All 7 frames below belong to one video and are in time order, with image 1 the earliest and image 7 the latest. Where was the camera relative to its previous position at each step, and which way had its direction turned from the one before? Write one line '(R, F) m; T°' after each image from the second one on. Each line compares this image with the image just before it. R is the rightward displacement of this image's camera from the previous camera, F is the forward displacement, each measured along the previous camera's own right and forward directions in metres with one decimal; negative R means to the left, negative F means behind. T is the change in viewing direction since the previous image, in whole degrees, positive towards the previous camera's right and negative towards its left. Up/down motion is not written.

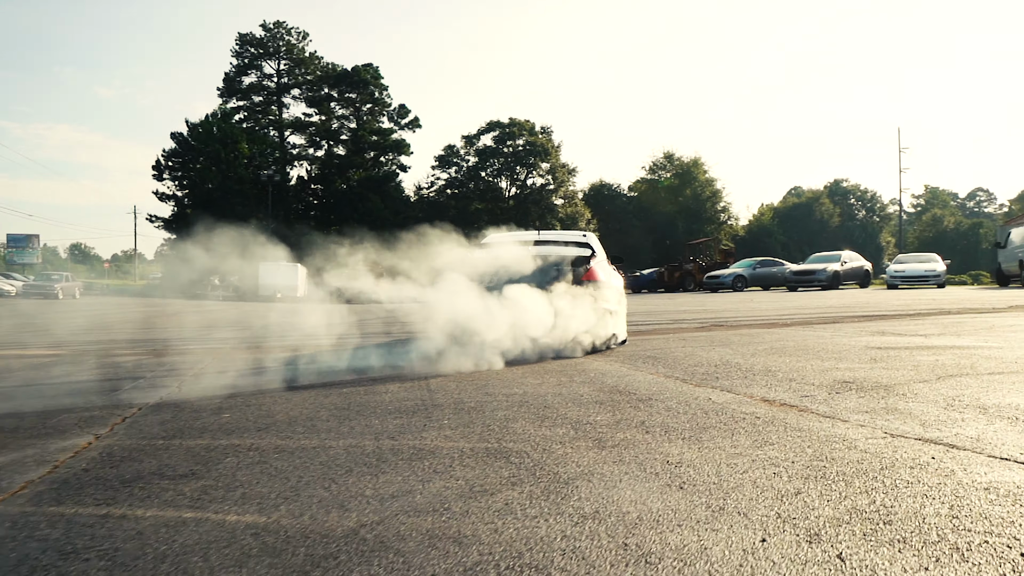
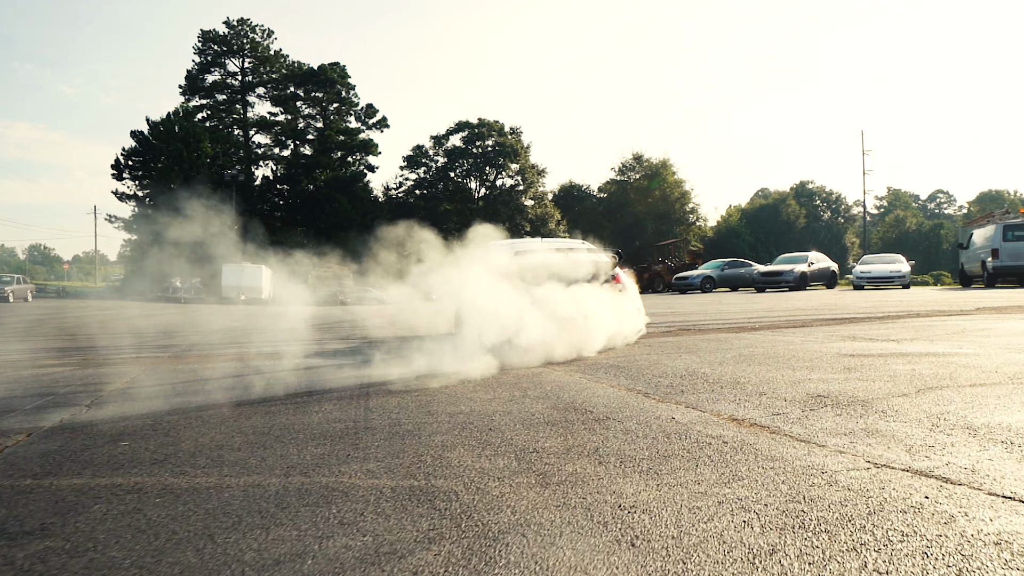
(+0.1, +0.4) m; +2°
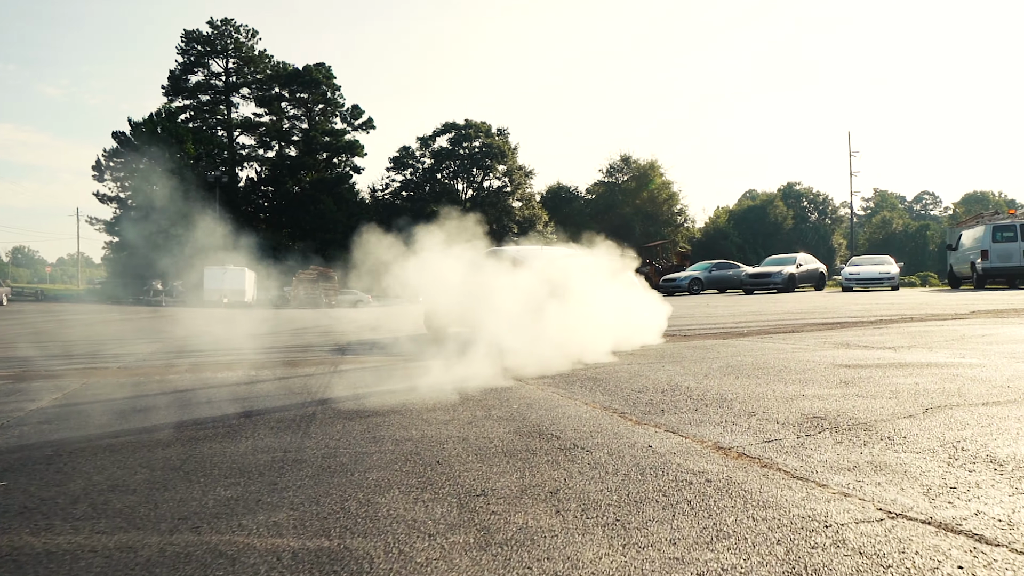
(+0.1, +0.4) m; +1°
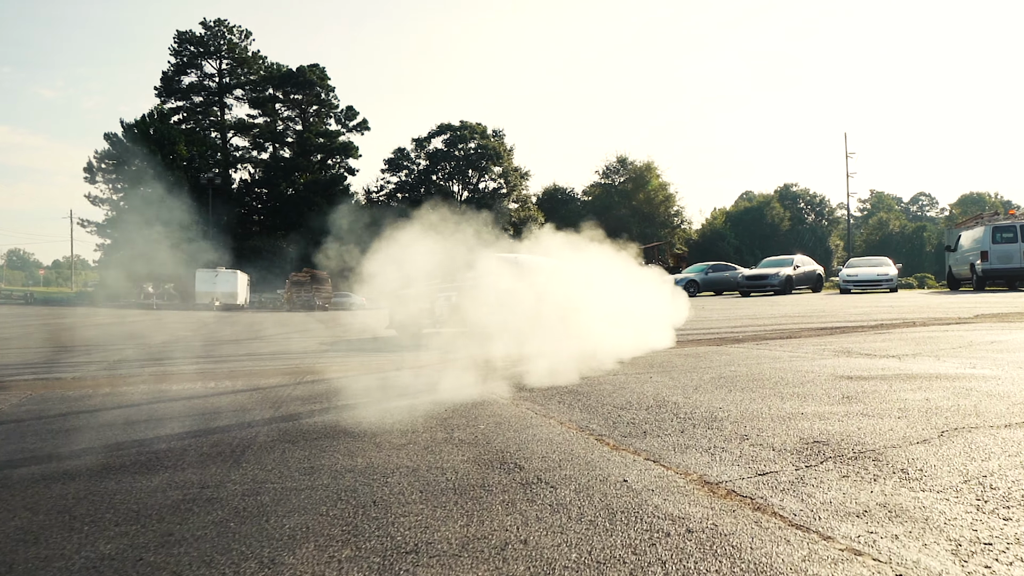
(+0.1, +0.4) m; 0°
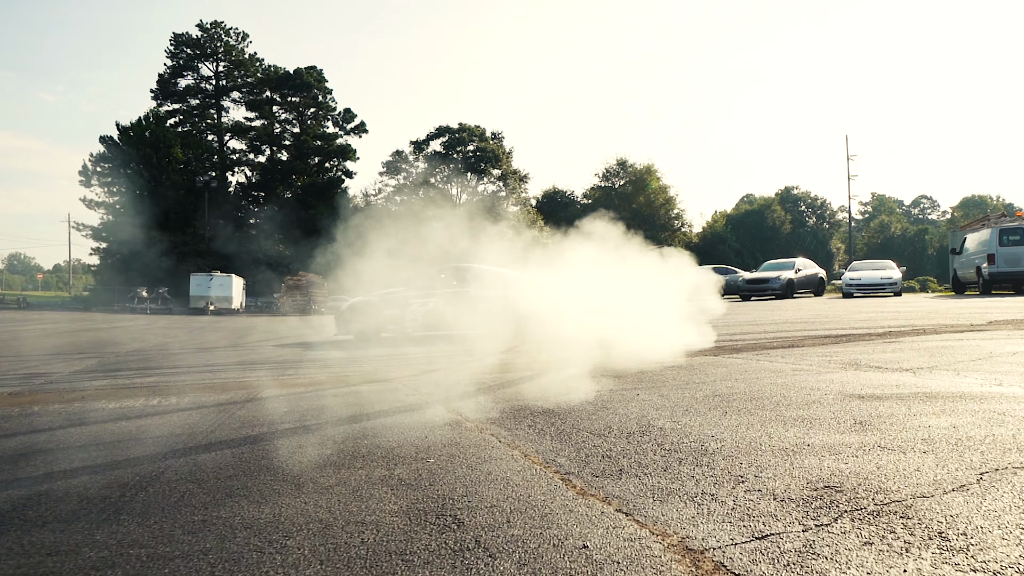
(+0.2, +0.5) m; 0°
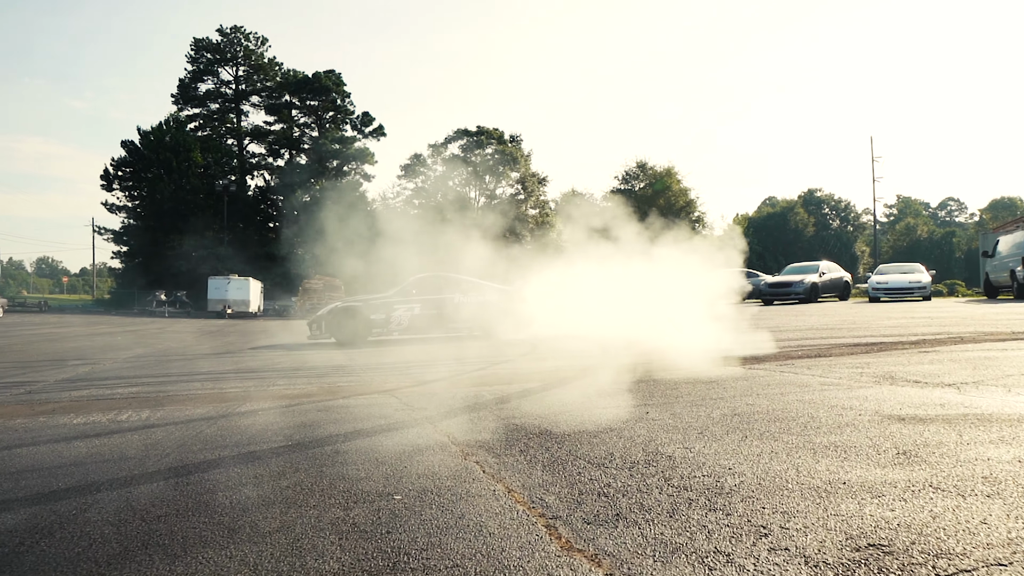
(+0.1, +0.4) m; -2°
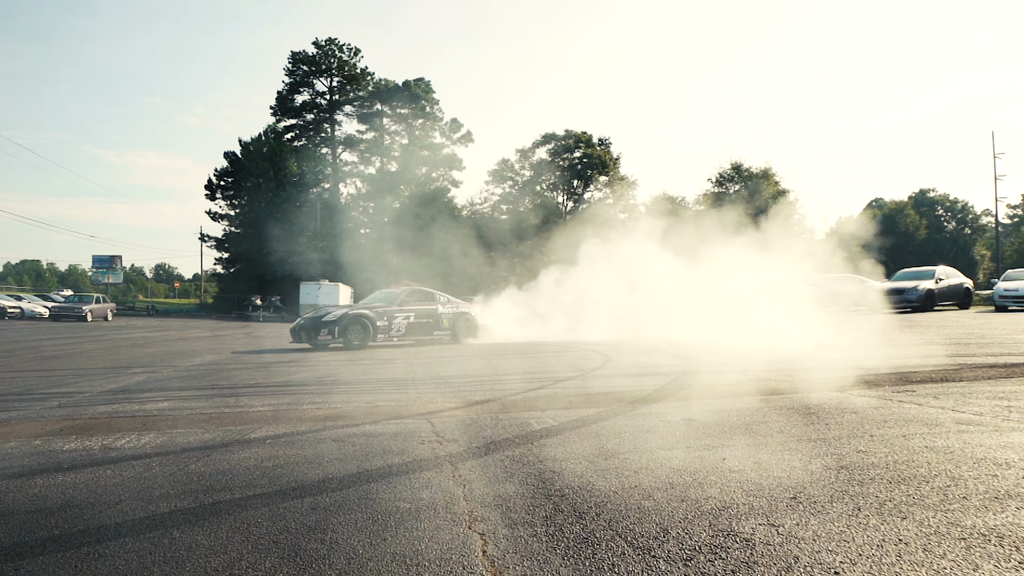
(+0.2, +0.8) m; -7°
